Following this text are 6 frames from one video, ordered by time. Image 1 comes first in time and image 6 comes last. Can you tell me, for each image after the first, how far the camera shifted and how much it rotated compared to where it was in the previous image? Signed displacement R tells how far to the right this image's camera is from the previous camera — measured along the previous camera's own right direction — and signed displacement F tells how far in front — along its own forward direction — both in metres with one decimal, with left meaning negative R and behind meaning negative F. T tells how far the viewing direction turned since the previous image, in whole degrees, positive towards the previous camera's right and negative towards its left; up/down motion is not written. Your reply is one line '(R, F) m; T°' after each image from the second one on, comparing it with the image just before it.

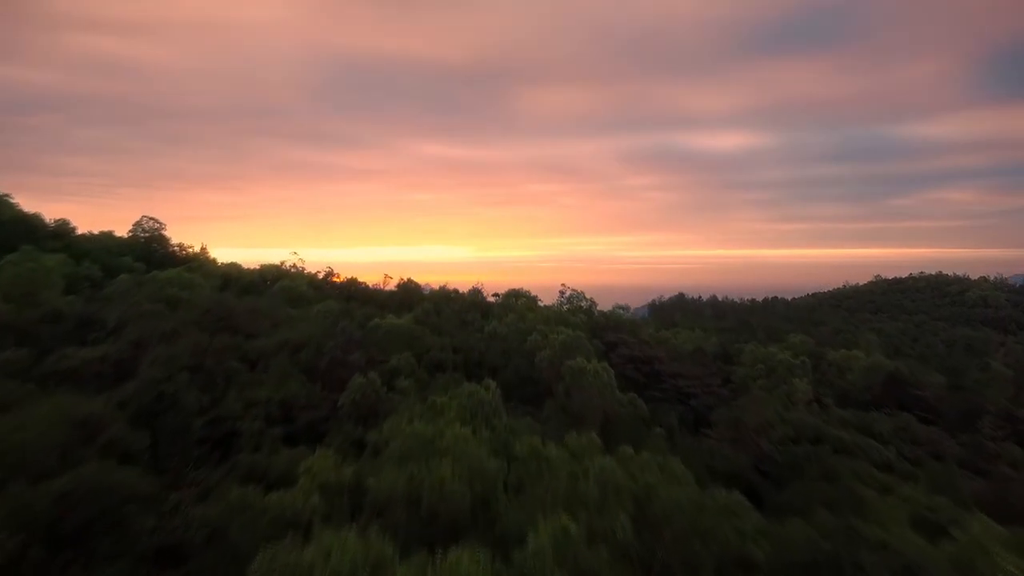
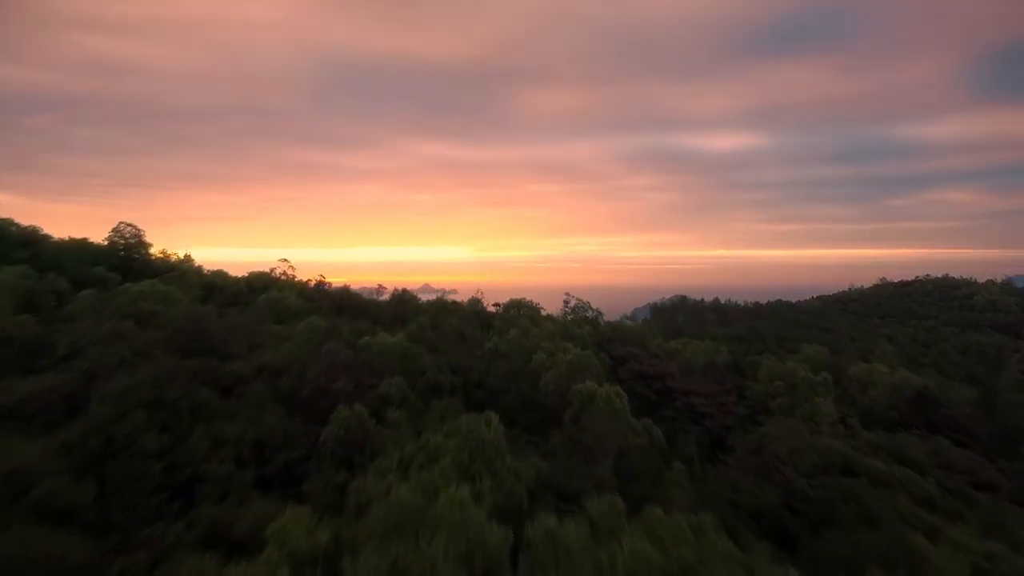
(-0.1, +1.0) m; 0°
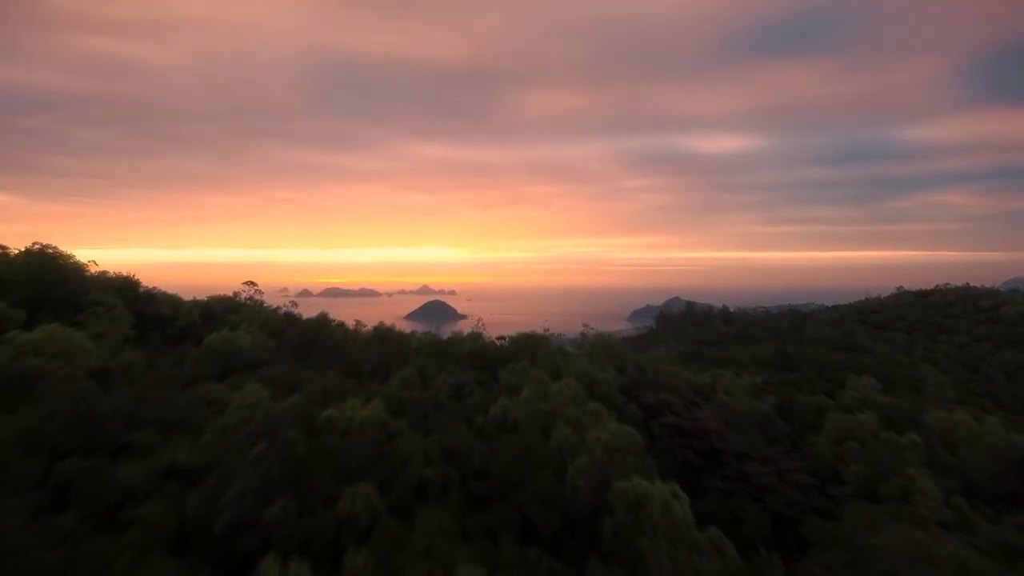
(-0.3, +3.0) m; 0°
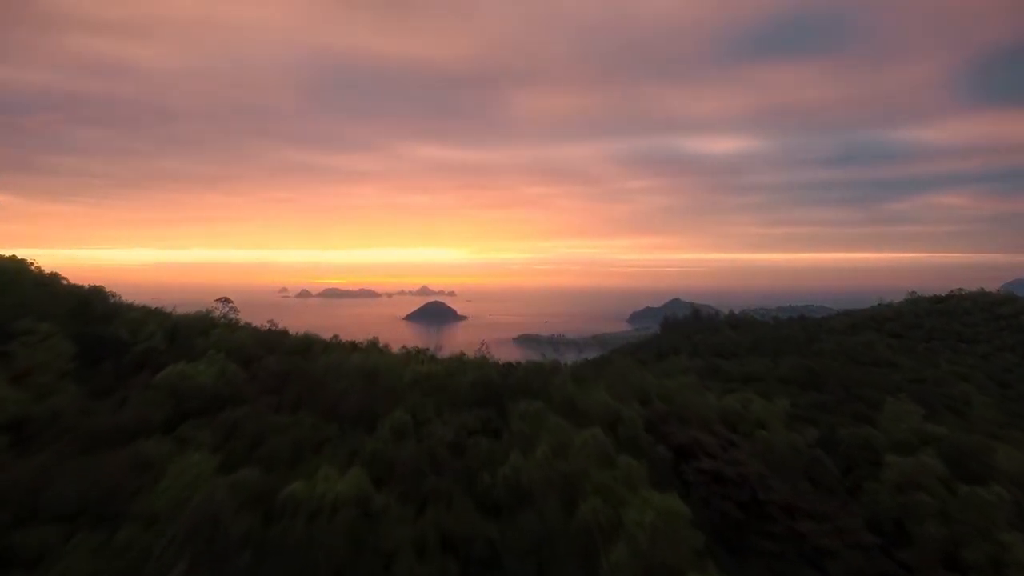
(-0.2, +1.8) m; 0°
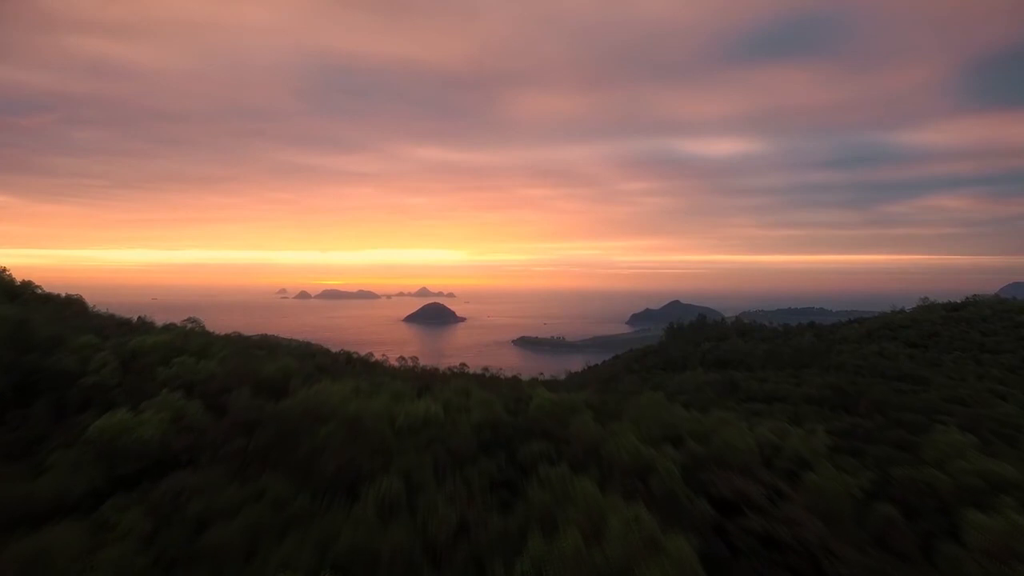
(-0.3, +1.8) m; 0°
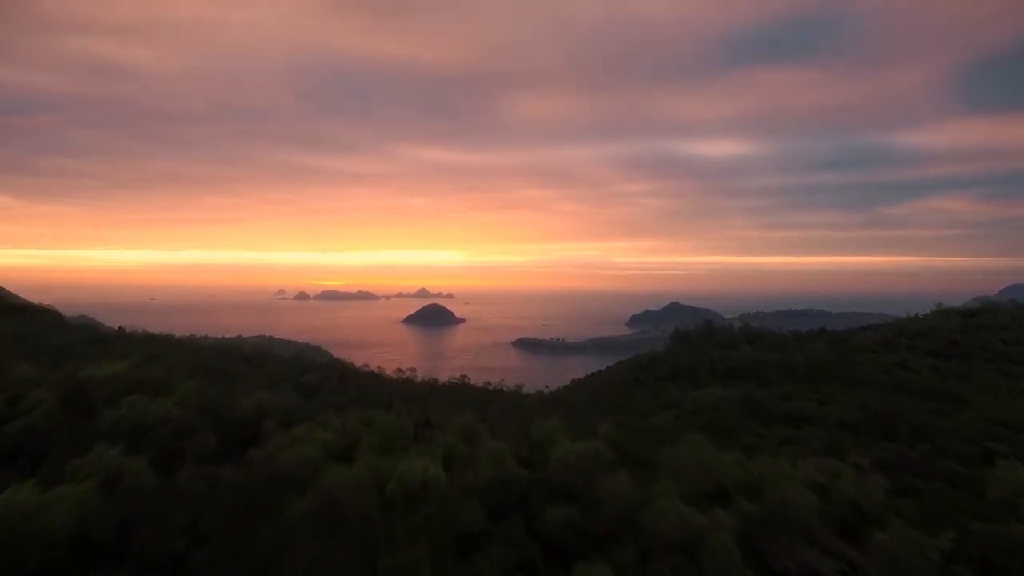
(-0.3, +1.9) m; 0°
